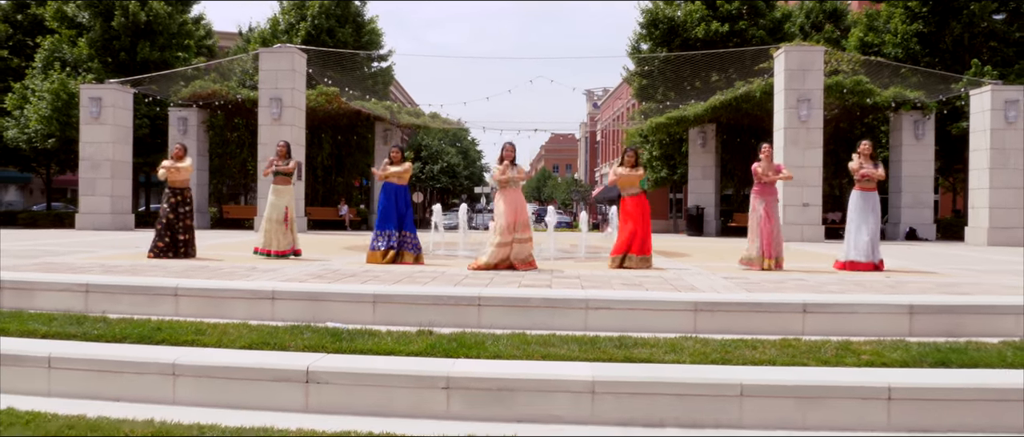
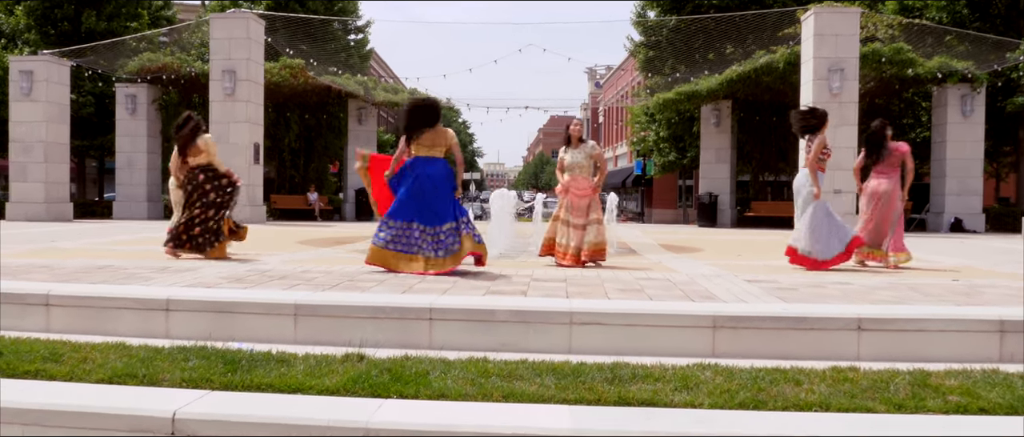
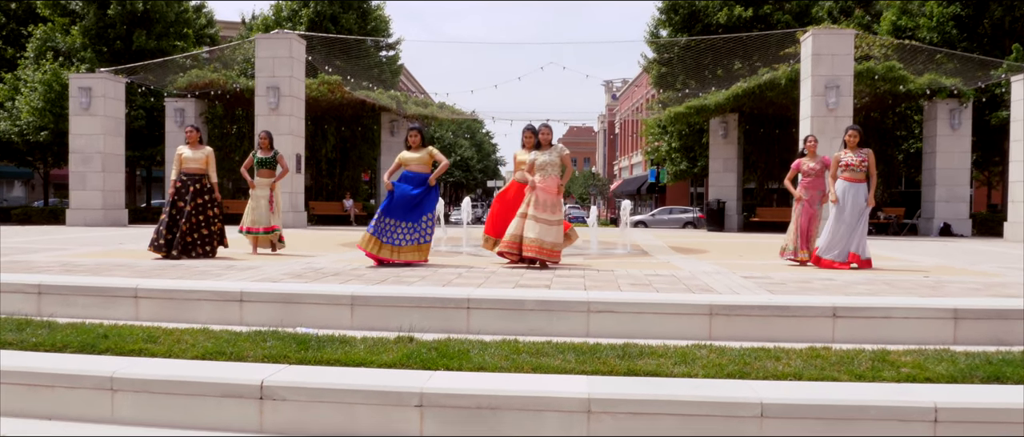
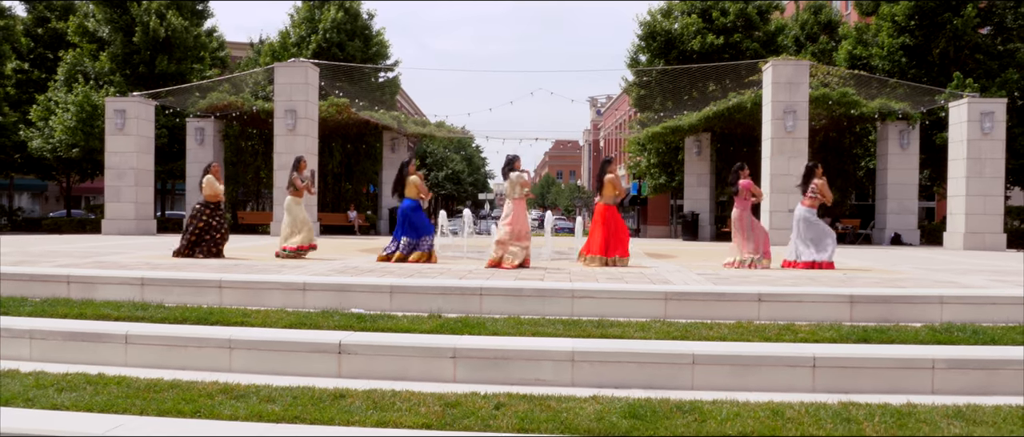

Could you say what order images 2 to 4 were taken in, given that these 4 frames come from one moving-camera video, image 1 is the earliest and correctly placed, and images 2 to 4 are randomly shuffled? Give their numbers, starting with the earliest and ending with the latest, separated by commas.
4, 3, 2
